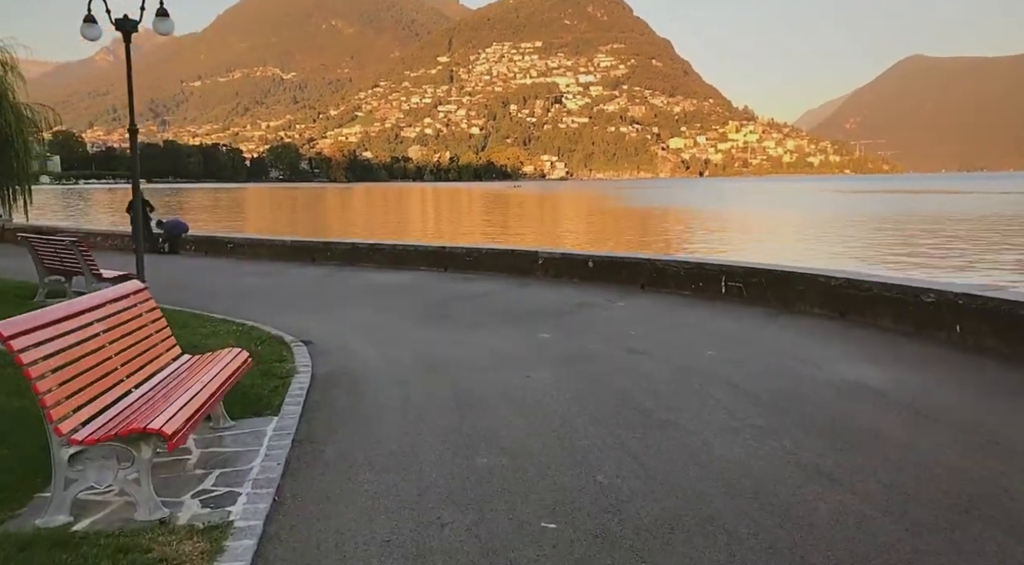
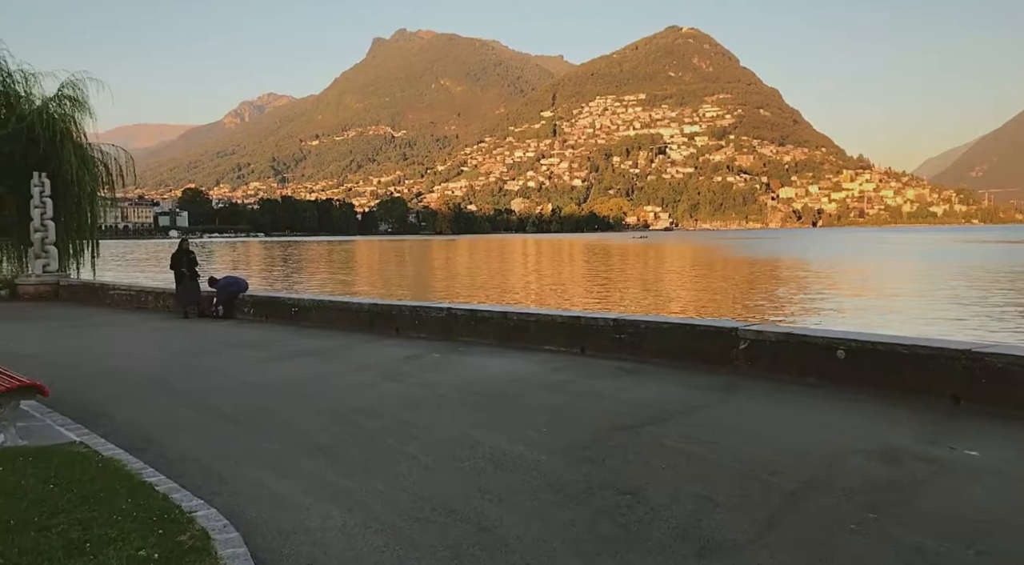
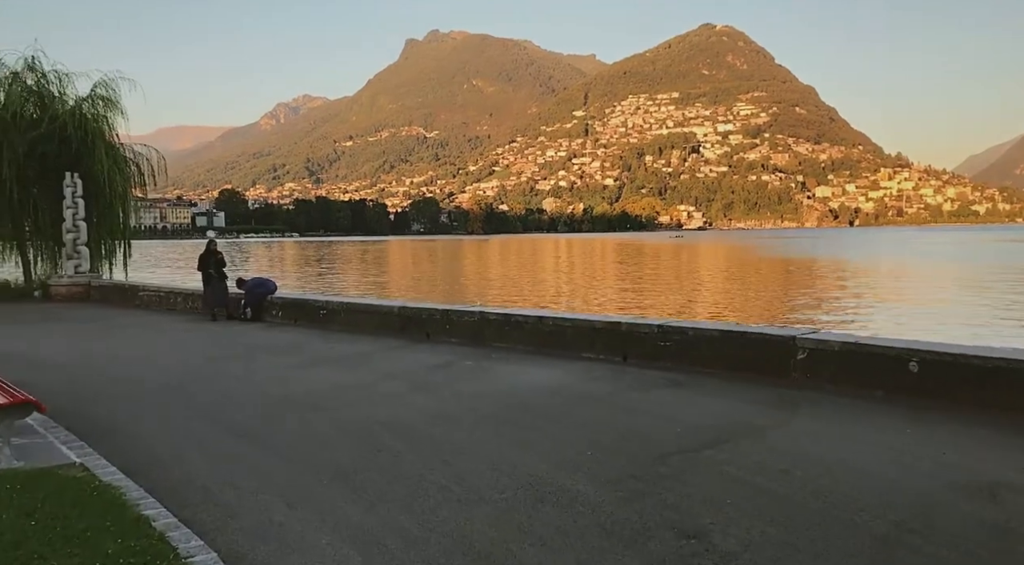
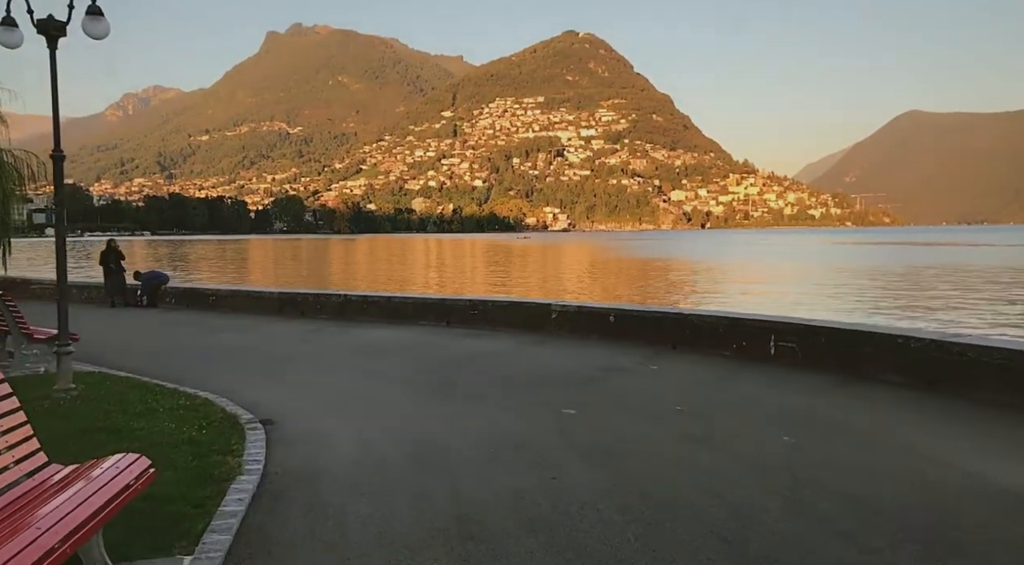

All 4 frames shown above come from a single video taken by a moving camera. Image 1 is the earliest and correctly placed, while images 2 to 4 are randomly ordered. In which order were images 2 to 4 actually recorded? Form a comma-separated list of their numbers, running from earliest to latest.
4, 2, 3
